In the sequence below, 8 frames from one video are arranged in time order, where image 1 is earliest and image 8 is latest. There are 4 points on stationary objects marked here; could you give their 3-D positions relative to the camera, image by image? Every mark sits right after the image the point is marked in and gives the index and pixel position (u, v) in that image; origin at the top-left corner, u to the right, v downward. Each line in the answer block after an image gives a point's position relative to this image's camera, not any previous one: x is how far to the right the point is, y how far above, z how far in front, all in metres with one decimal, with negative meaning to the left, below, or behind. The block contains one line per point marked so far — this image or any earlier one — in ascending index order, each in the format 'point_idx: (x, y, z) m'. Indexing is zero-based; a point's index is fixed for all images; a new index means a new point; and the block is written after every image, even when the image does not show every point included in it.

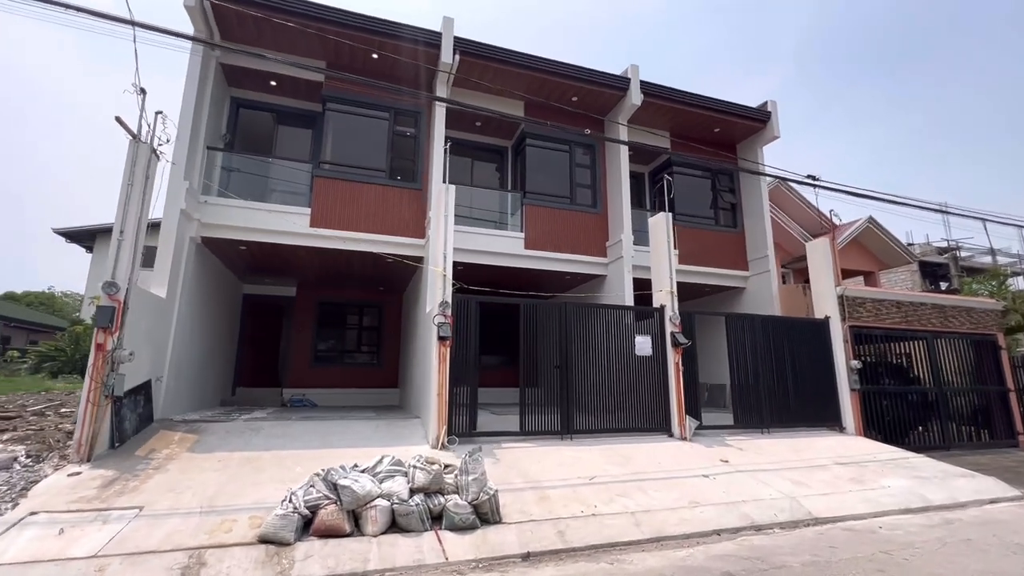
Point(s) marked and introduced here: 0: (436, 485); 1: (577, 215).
0: (-0.8, -2.1, +5.0) m
1: (+1.6, +1.8, +11.3) m
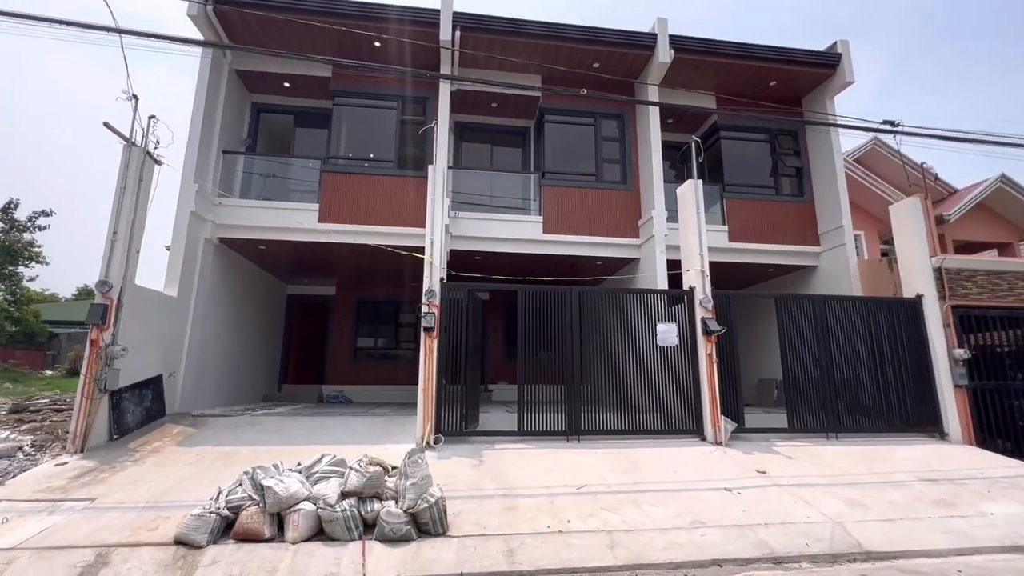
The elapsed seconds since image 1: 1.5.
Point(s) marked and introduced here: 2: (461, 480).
0: (-1.3, -1.9, +4.5) m
1: (+2.0, +2.1, +10.2) m
2: (-0.6, -2.3, +5.6) m
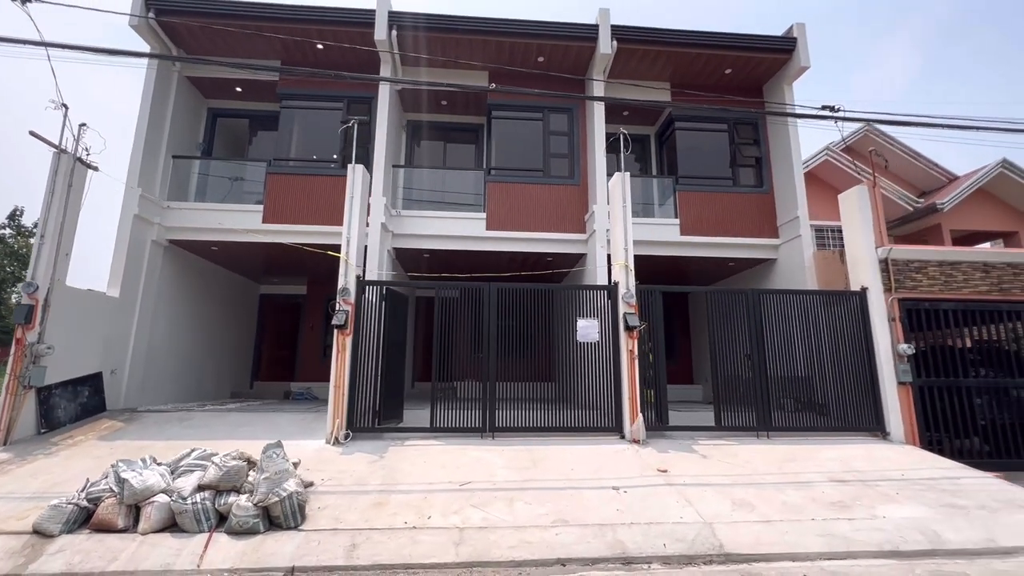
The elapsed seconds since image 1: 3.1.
0: (-2.8, -1.9, +4.6) m
1: (+0.8, +2.2, +10.1) m
2: (-2.0, -2.3, +5.7) m
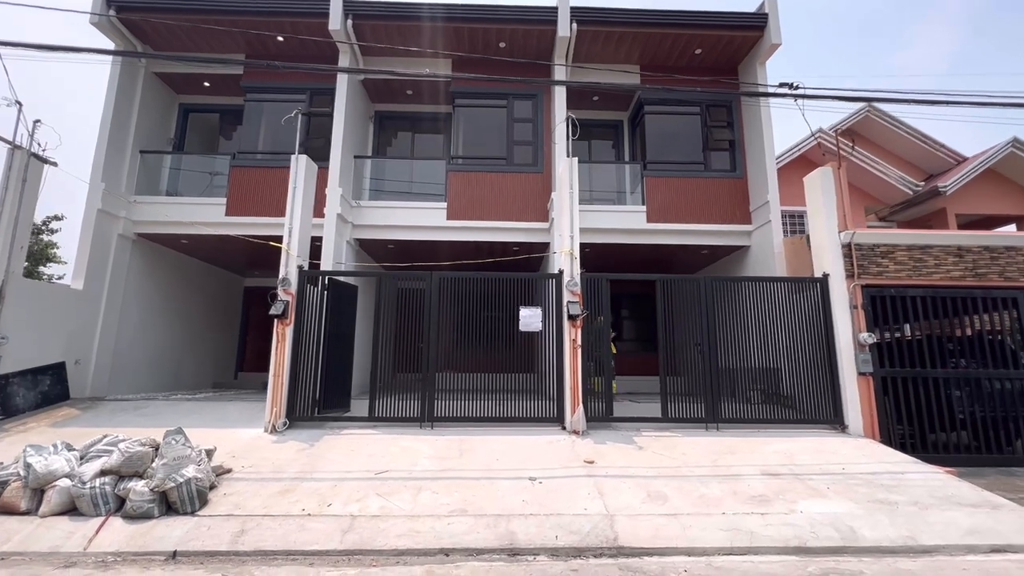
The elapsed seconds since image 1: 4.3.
0: (-3.8, -1.8, +4.7) m
1: (0.0, +2.4, +10.0) m
2: (-2.9, -2.1, +5.7) m
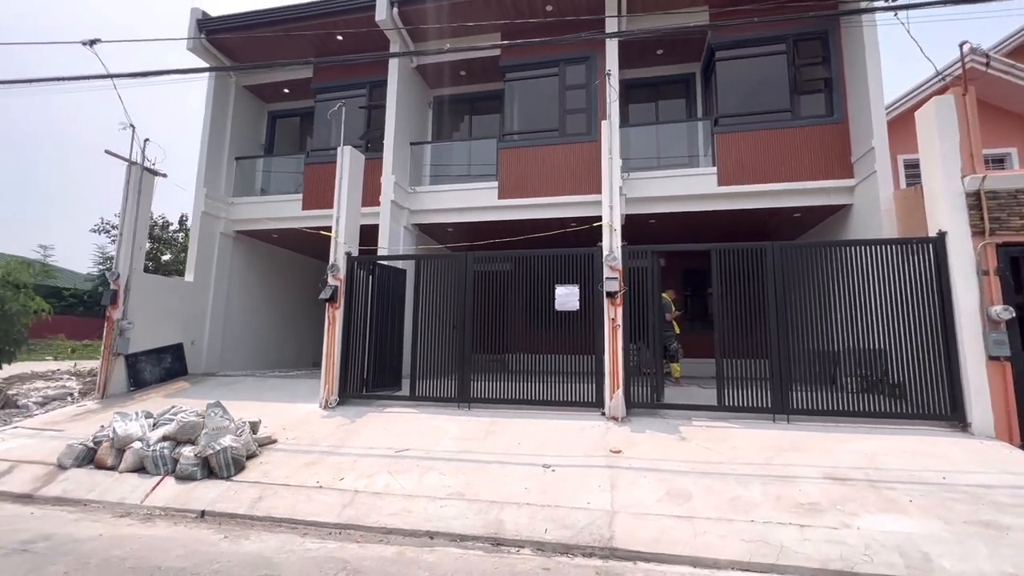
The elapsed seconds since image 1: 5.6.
0: (-3.7, -1.7, +5.3) m
1: (+1.1, +2.8, +9.4) m
2: (-2.6, -1.9, +6.1) m
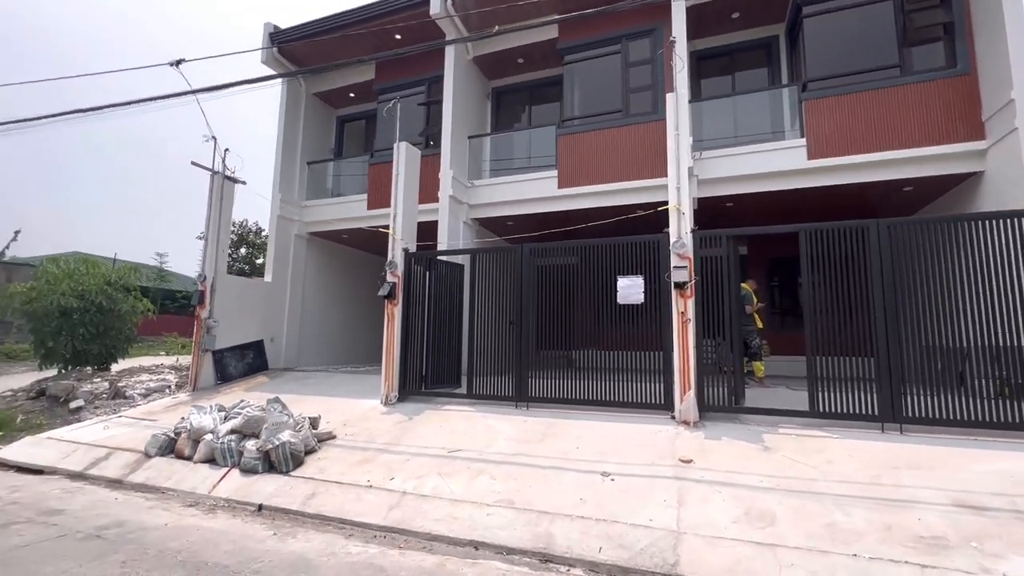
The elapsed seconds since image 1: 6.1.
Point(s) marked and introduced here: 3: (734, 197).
0: (-3.1, -1.7, +5.5) m
1: (+2.2, +3.0, +8.8) m
2: (-1.9, -1.9, +6.2) m
3: (+4.0, +1.7, +8.6) m
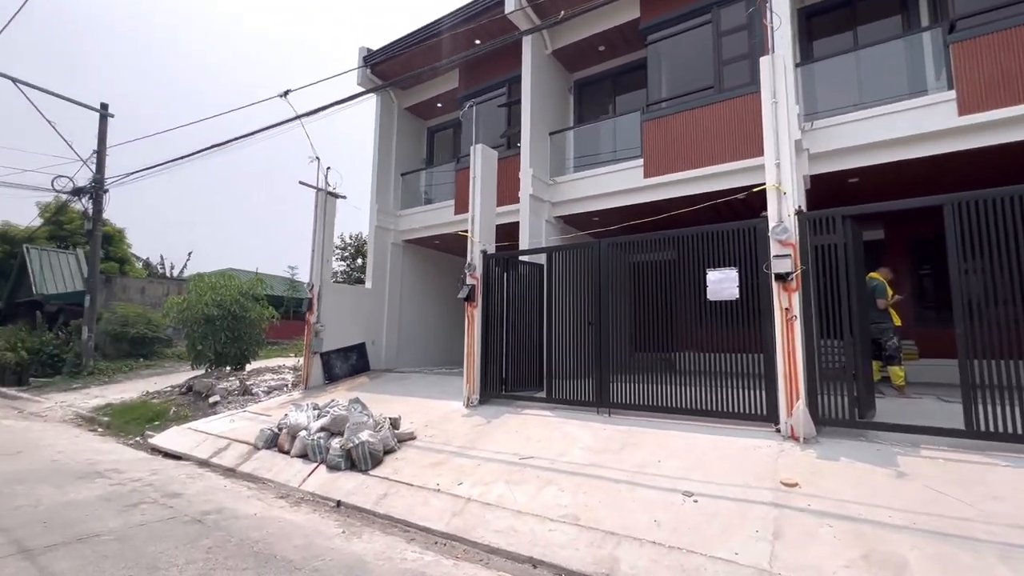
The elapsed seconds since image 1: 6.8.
0: (-2.2, -1.7, +5.8) m
1: (+3.6, +3.0, +7.8) m
2: (-0.9, -1.9, +6.2) m
3: (+5.4, +1.8, +7.3) m
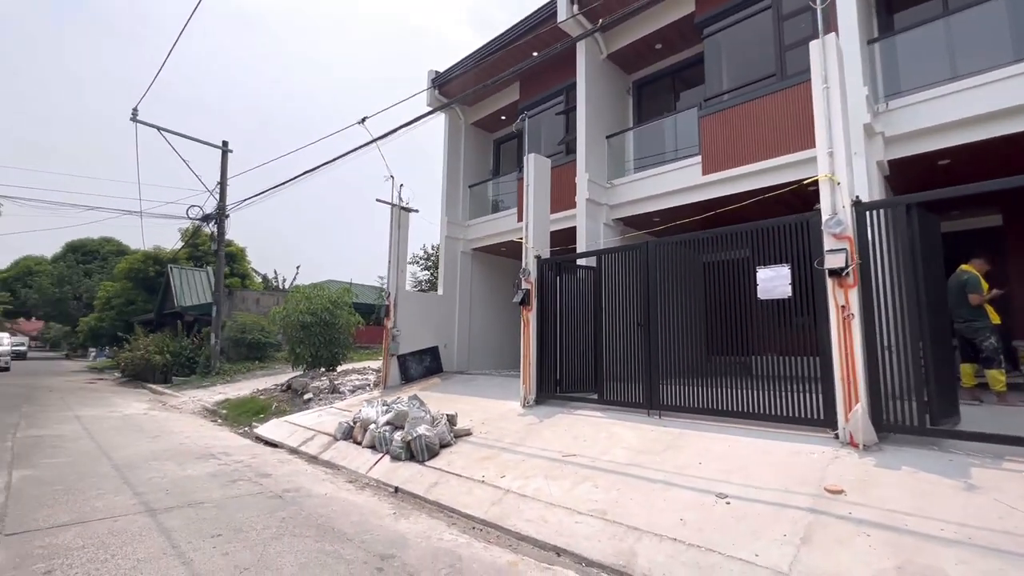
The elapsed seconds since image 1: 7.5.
0: (-1.5, -1.8, +6.4) m
1: (+4.4, +3.1, +7.4) m
2: (-0.2, -2.0, +6.5) m
3: (+6.0, +1.9, +6.5) m
